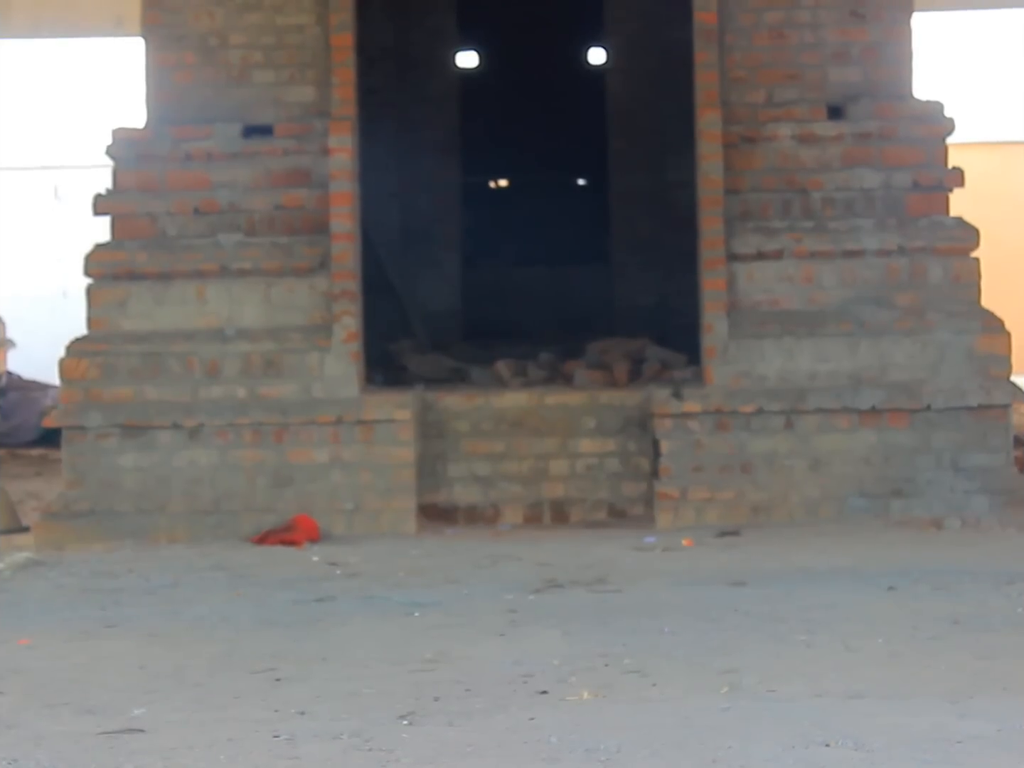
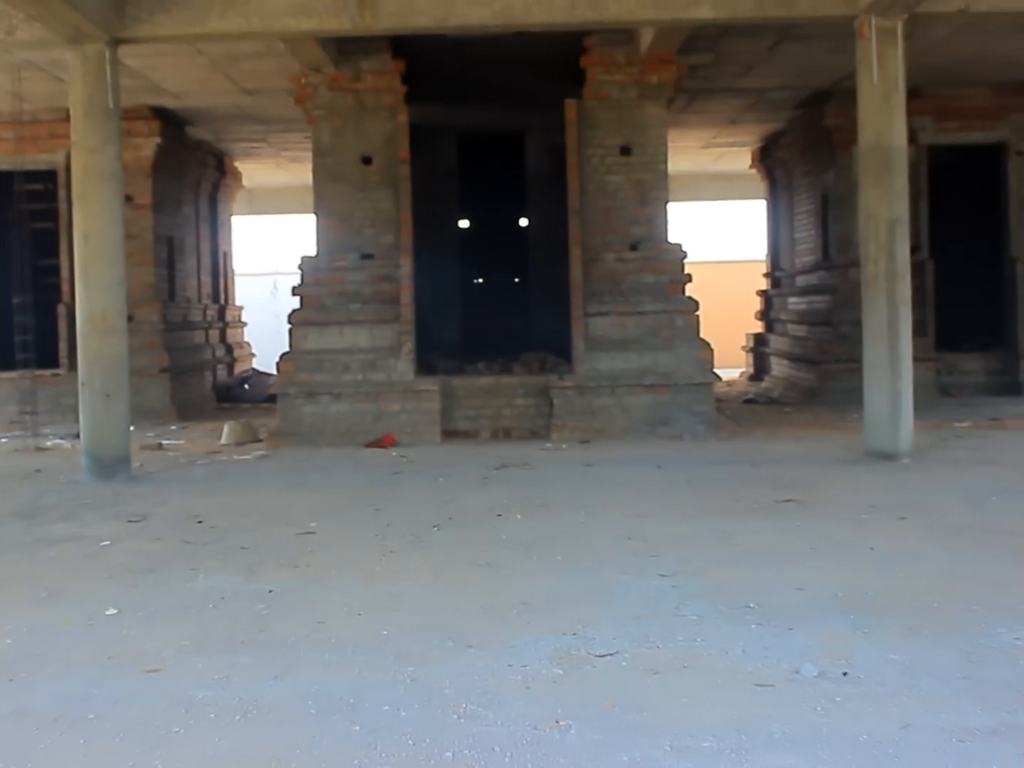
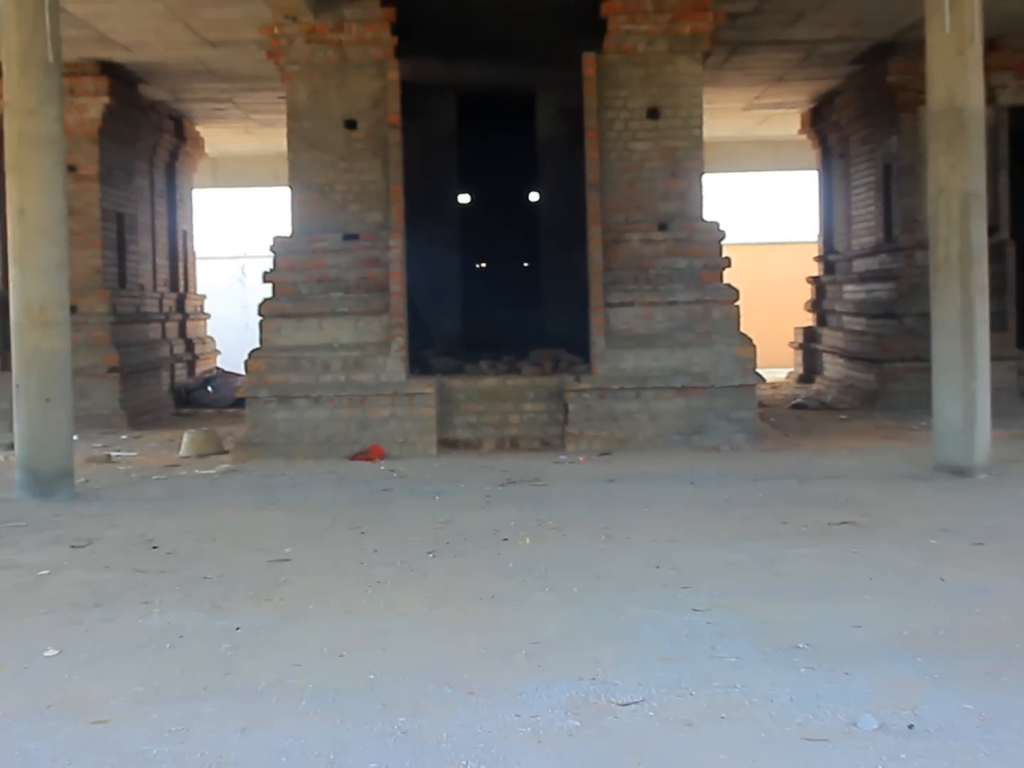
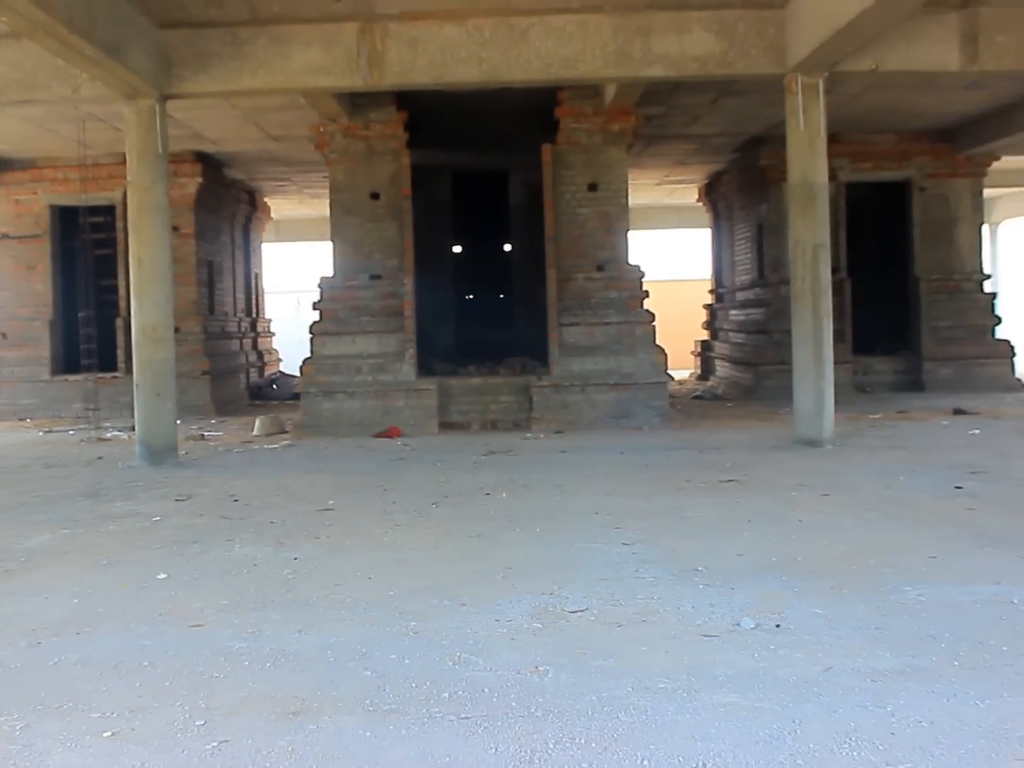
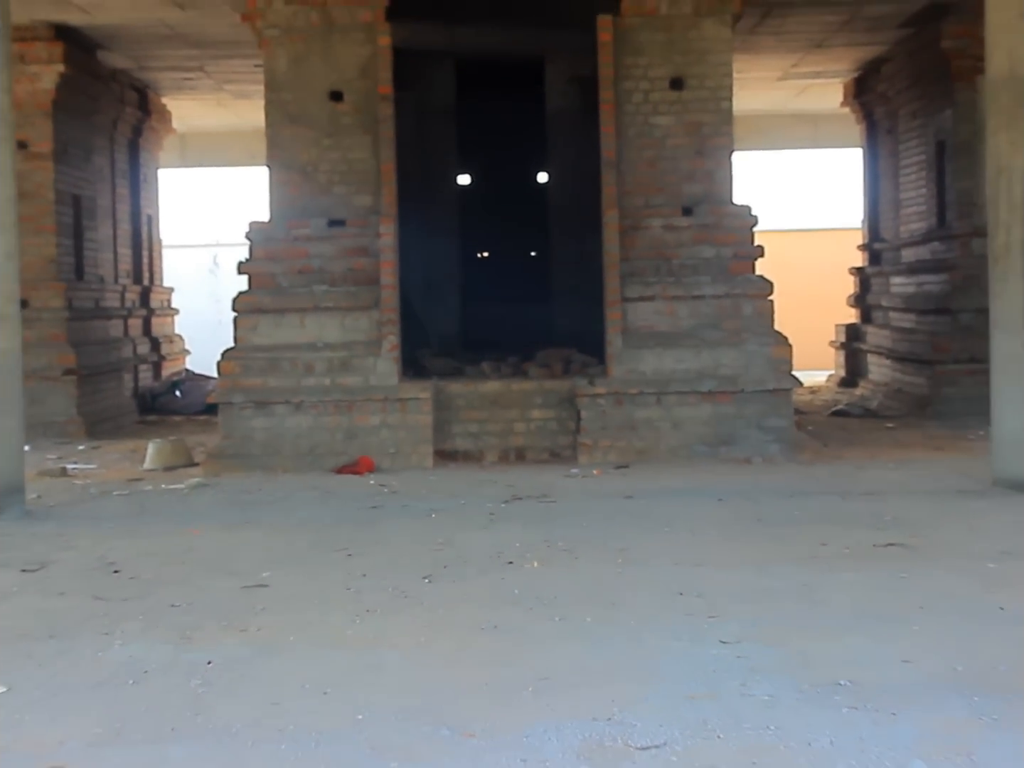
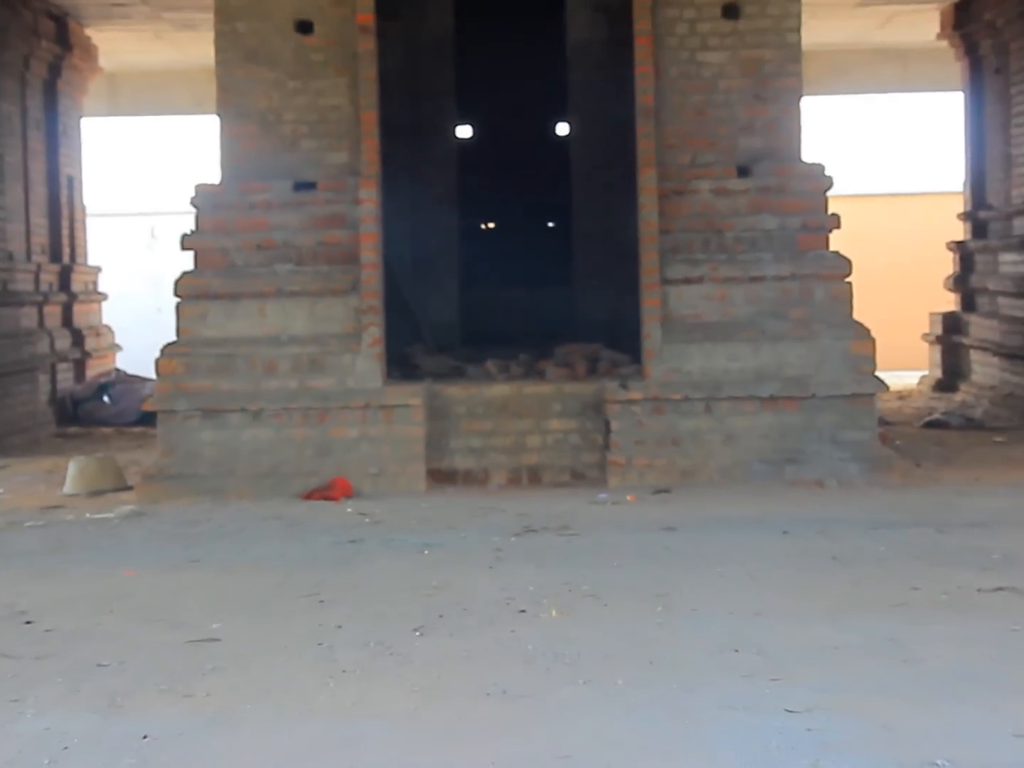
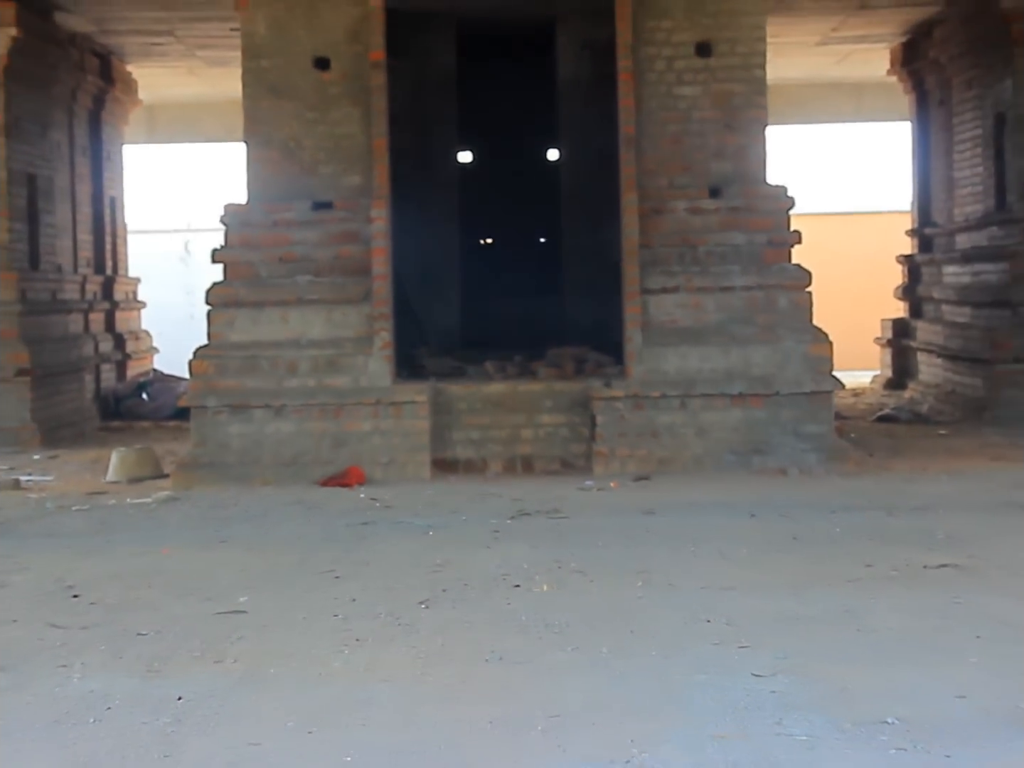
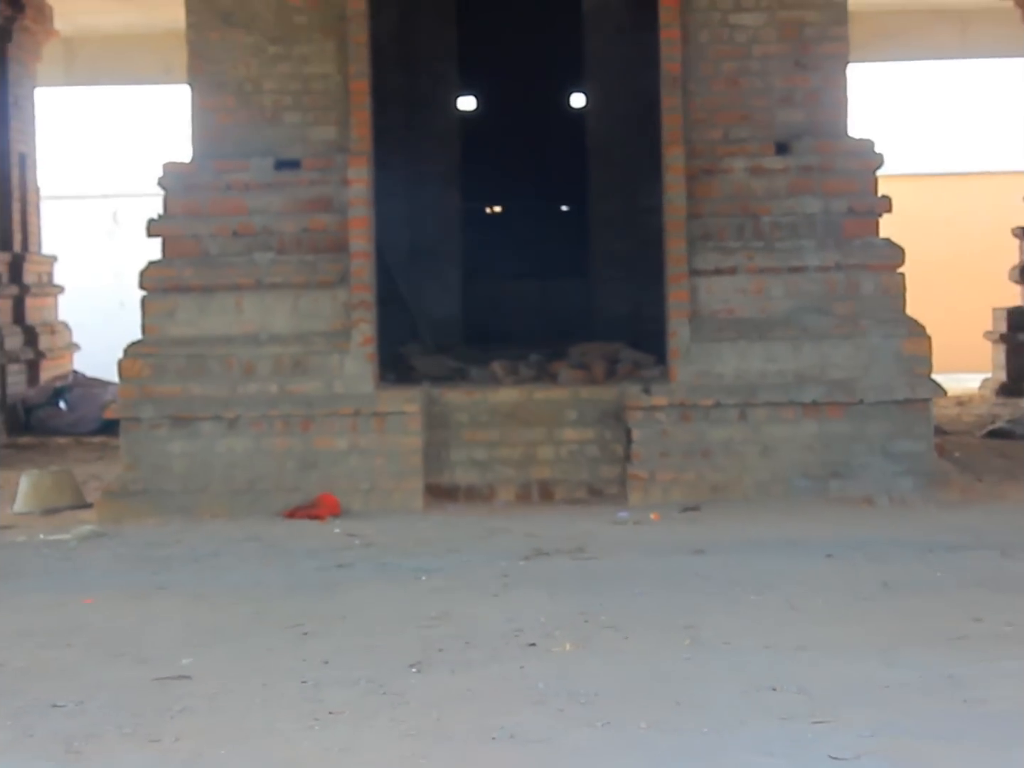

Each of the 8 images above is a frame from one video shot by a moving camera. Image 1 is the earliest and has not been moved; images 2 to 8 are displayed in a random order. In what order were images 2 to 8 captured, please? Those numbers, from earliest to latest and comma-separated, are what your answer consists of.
8, 6, 7, 5, 3, 2, 4
